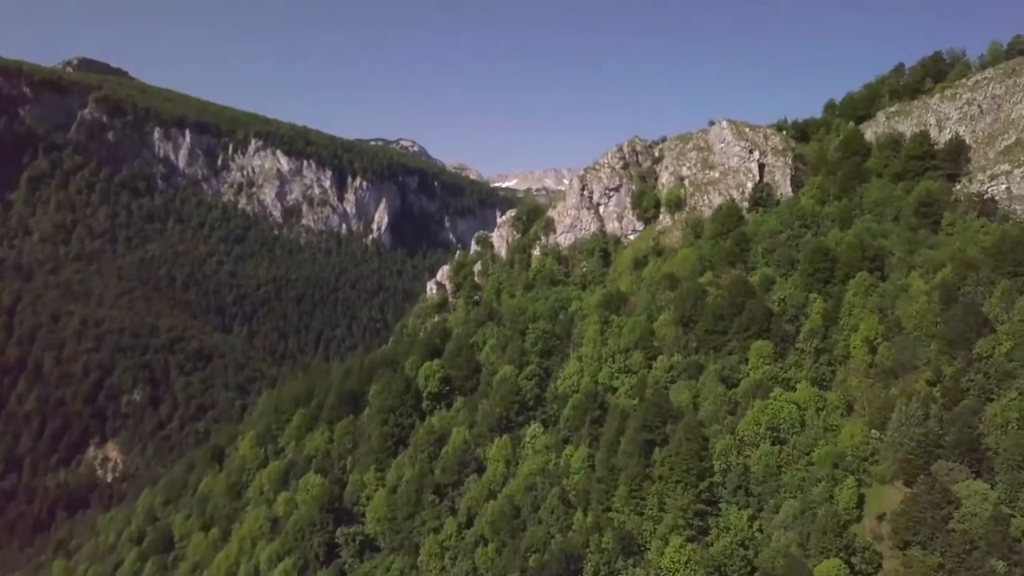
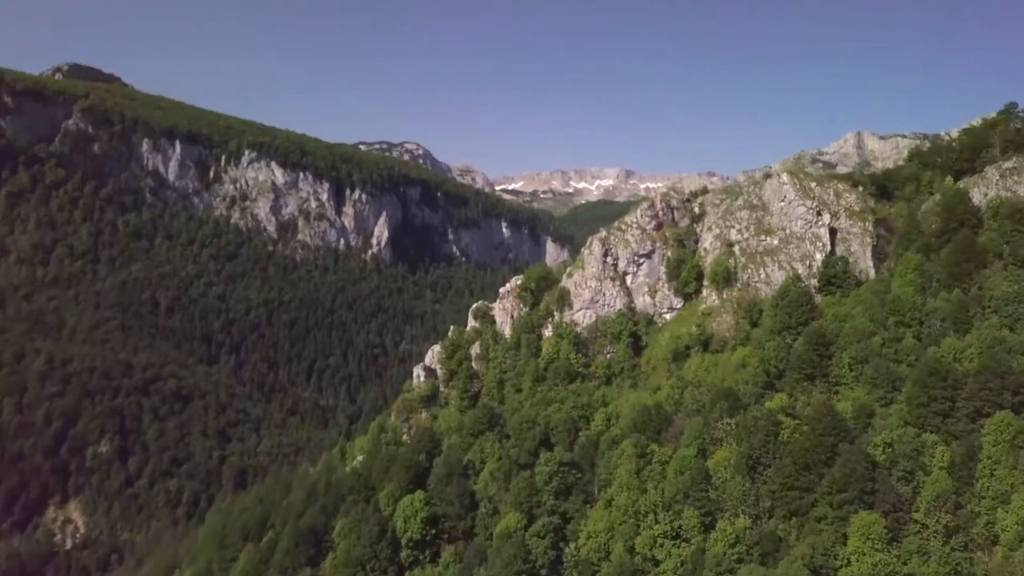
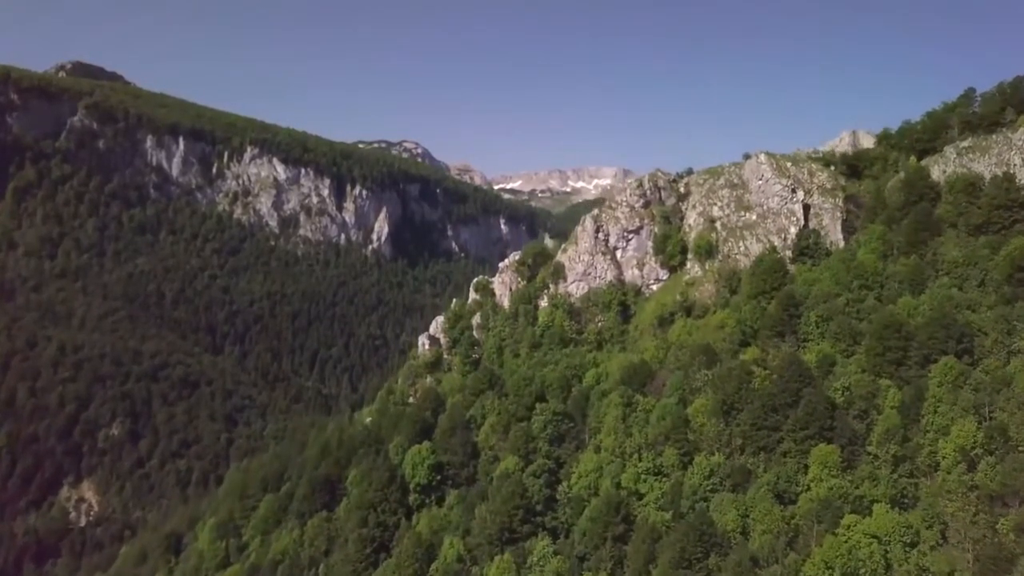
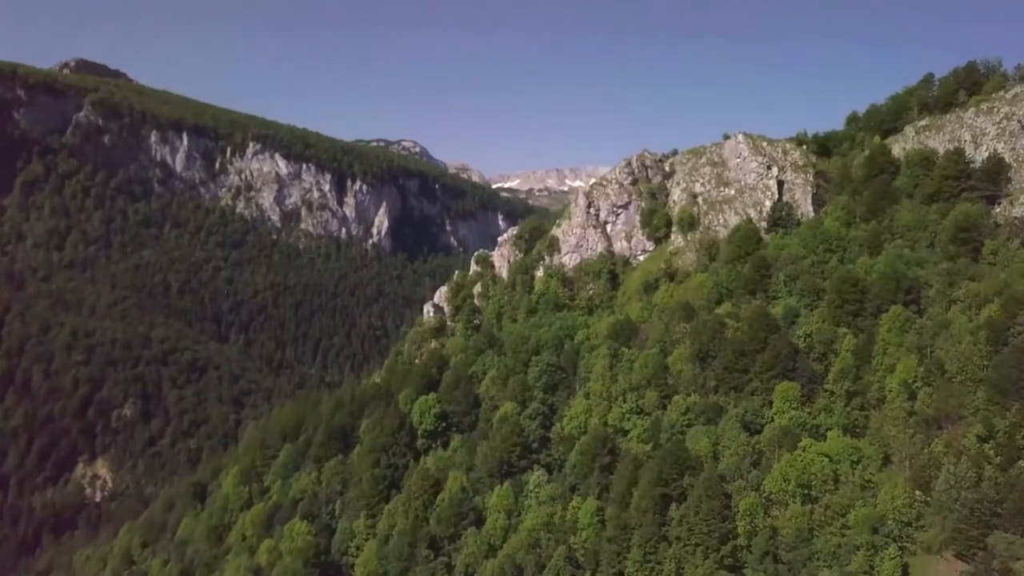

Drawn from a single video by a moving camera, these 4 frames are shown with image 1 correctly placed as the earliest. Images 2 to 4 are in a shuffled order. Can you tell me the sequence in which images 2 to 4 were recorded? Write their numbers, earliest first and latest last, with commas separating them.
4, 3, 2
